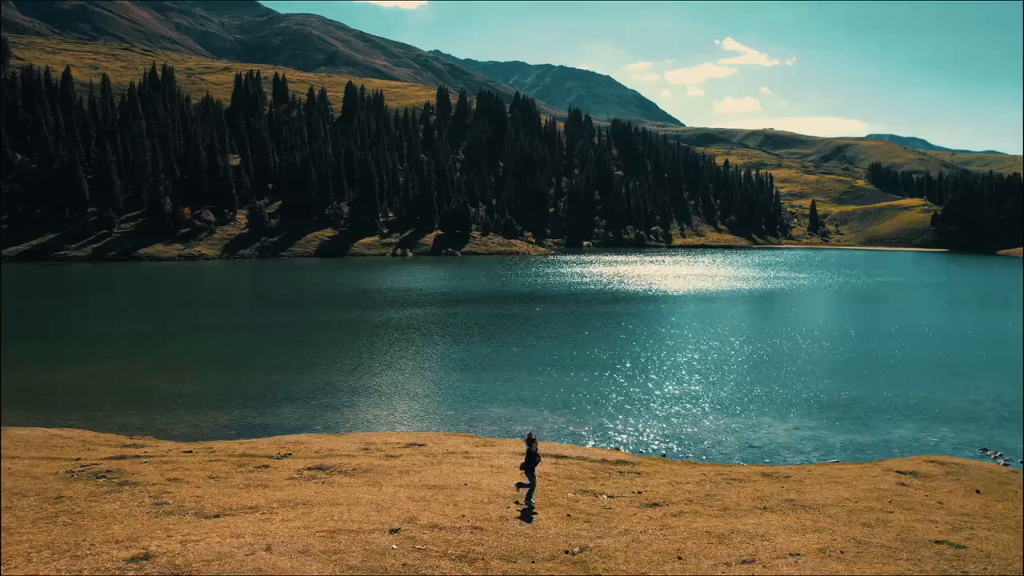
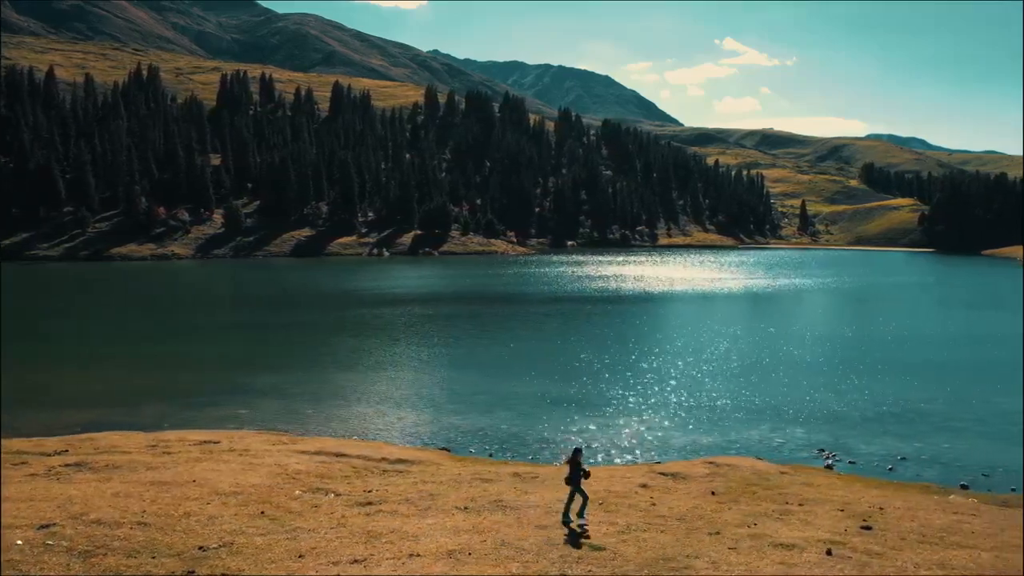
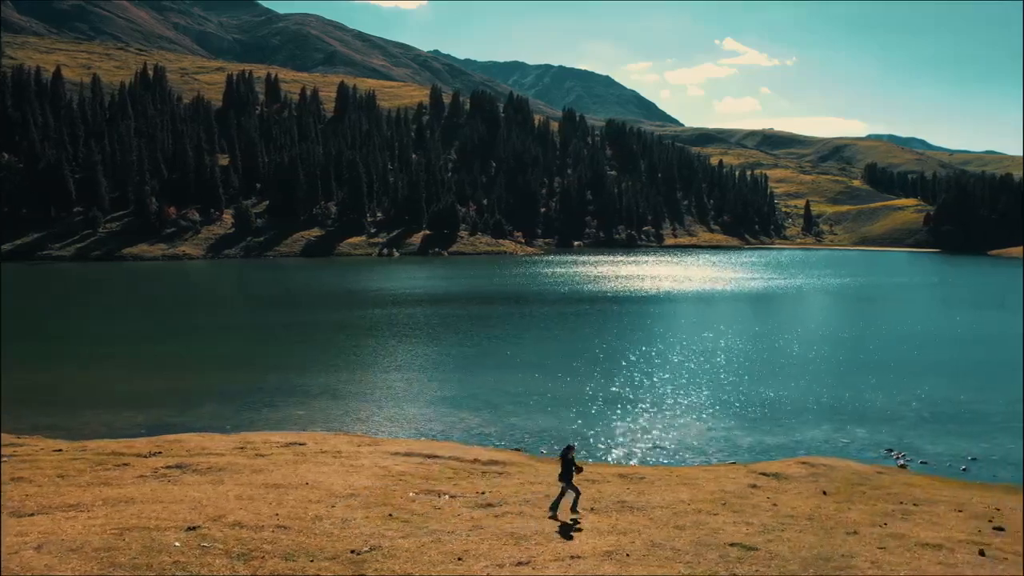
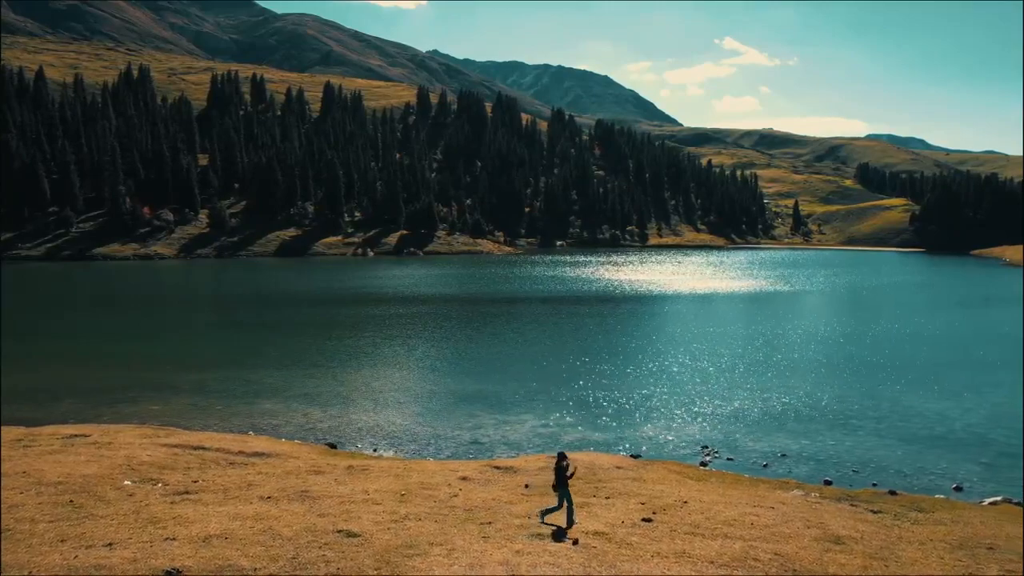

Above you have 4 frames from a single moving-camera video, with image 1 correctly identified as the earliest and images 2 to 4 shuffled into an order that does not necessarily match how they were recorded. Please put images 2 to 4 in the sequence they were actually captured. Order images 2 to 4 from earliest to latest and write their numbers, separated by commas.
3, 2, 4
